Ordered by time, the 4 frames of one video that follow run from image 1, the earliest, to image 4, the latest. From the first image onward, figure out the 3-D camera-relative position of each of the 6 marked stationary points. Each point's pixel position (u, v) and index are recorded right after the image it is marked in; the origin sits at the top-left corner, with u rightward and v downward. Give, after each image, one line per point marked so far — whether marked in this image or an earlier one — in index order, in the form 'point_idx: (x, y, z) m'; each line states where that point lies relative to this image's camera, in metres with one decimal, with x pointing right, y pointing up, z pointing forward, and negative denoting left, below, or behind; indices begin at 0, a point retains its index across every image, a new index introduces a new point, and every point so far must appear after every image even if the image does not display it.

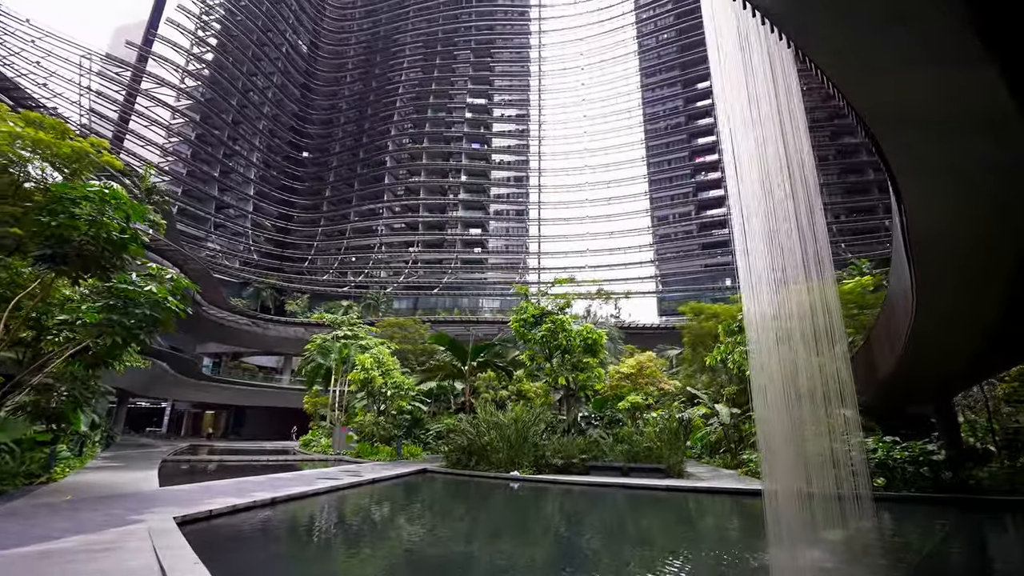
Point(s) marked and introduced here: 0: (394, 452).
0: (-3.2, -4.4, +13.7) m
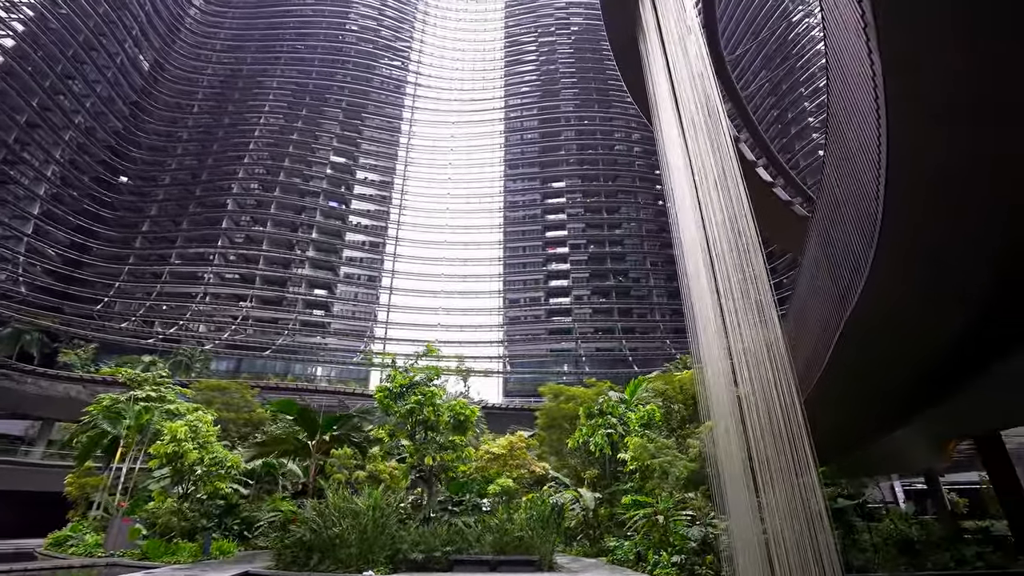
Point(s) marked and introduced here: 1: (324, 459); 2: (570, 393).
0: (-6.7, -5.5, +10.7) m
1: (-4.4, -4.0, +11.8) m
2: (+2.1, -3.6, +17.7) m
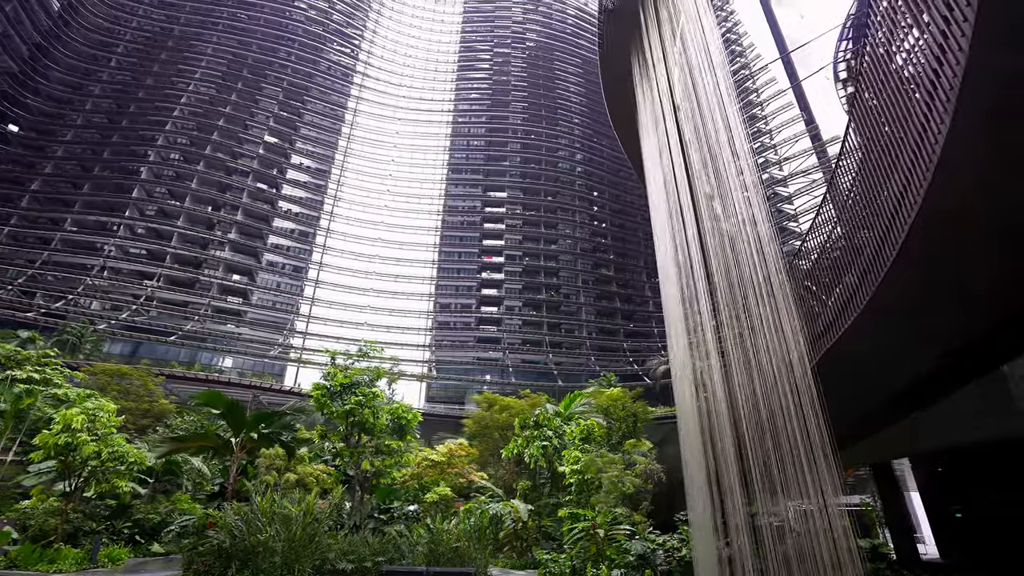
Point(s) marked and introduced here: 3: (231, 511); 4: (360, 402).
0: (-8.0, -5.0, +9.5) m
1: (-5.8, -3.6, +10.8) m
2: (-0.3, -4.0, +17.7) m
3: (-4.7, -3.7, +8.4) m
4: (-3.1, -2.4, +10.5) m
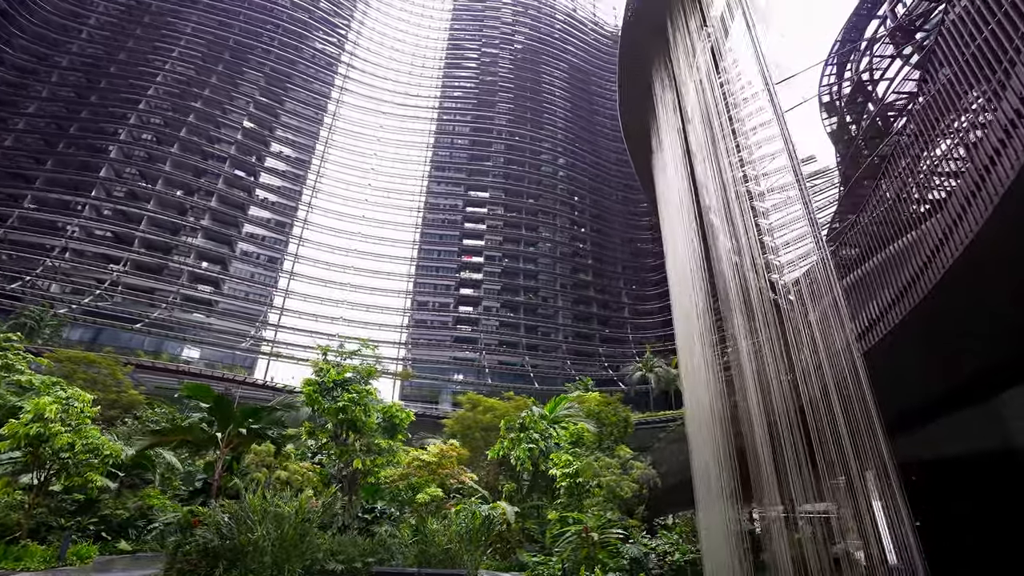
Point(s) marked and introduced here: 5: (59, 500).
0: (-8.1, -4.7, +9.0) m
1: (-6.0, -3.4, +10.5) m
2: (-0.9, -4.0, +17.6) m
3: (-4.8, -3.6, +8.1) m
4: (-3.2, -2.3, +10.3) m
5: (-8.2, -3.8, +9.5) m
